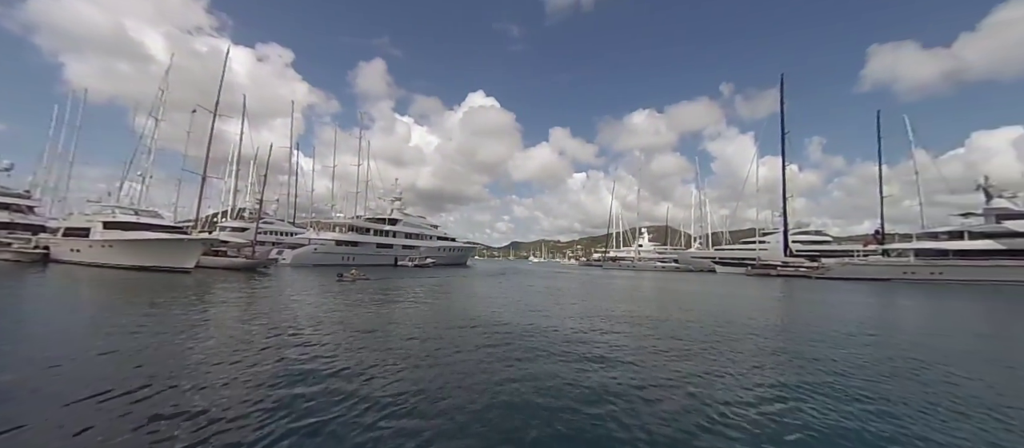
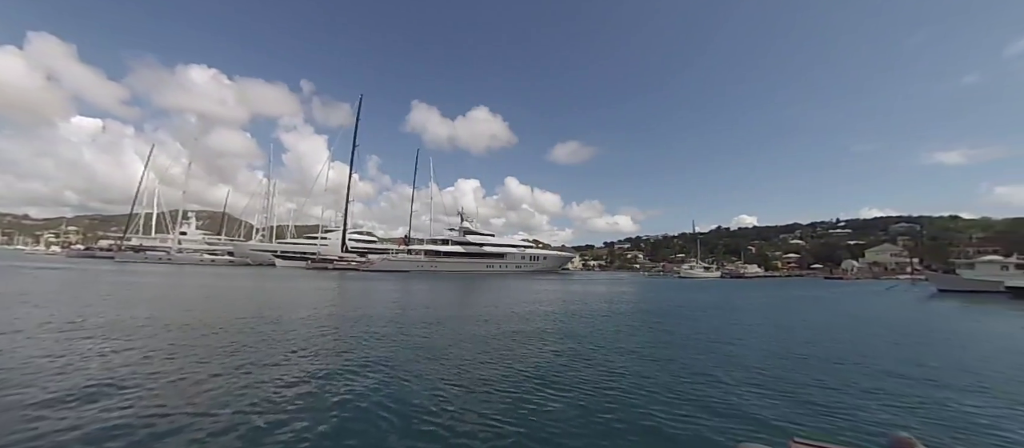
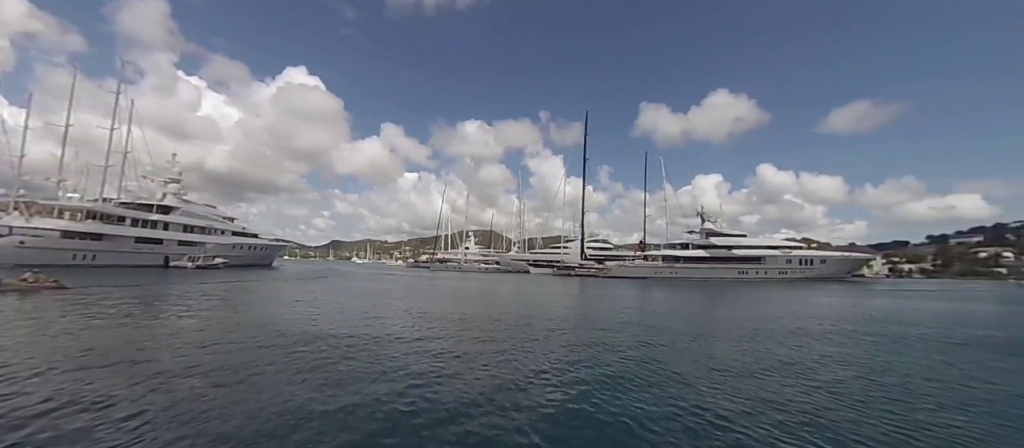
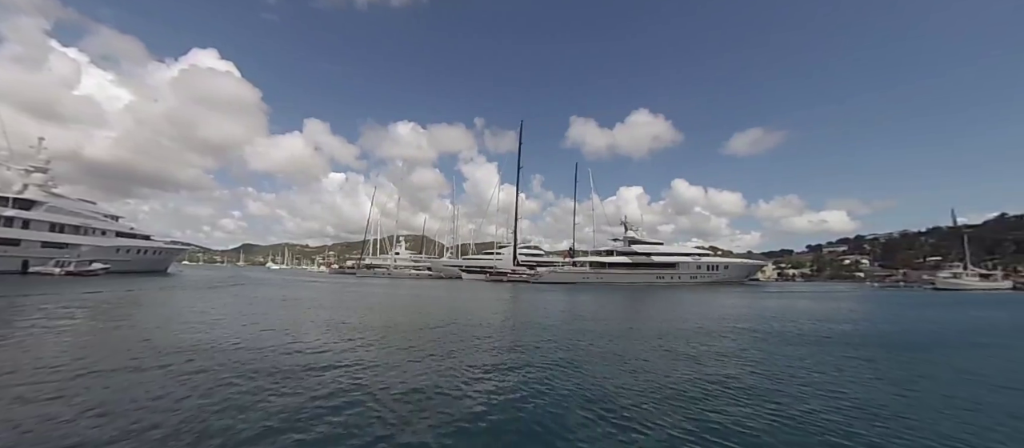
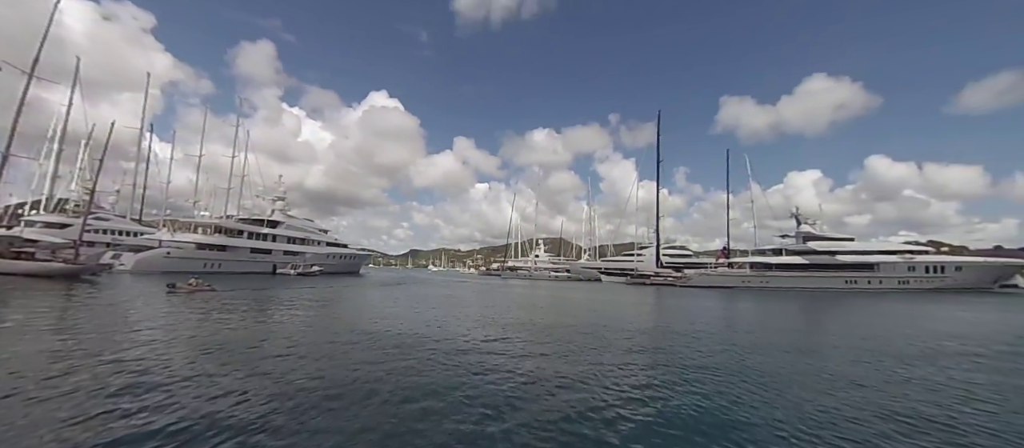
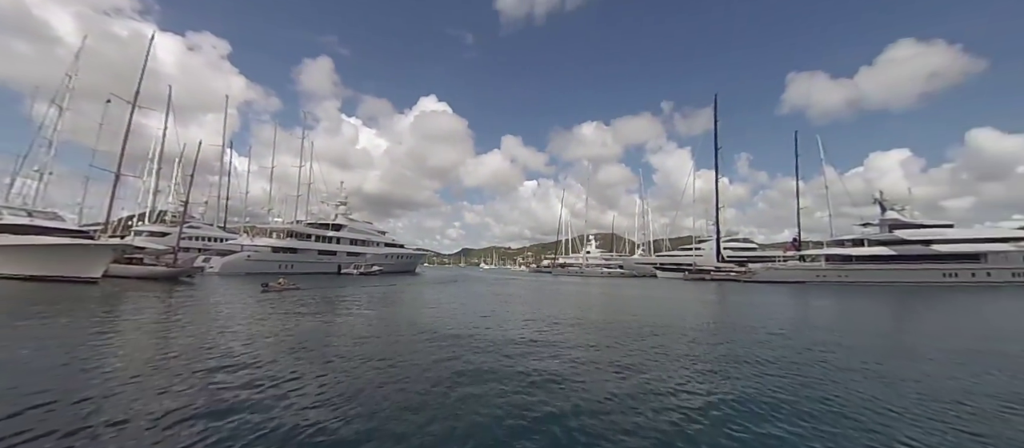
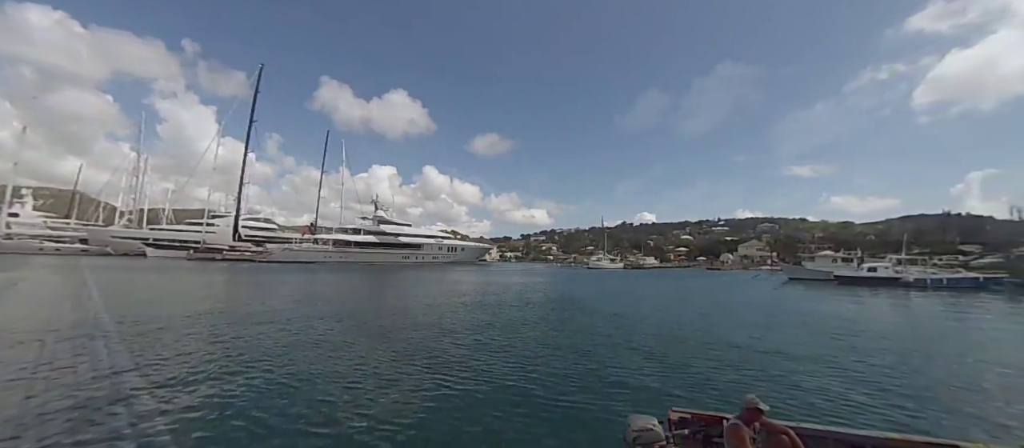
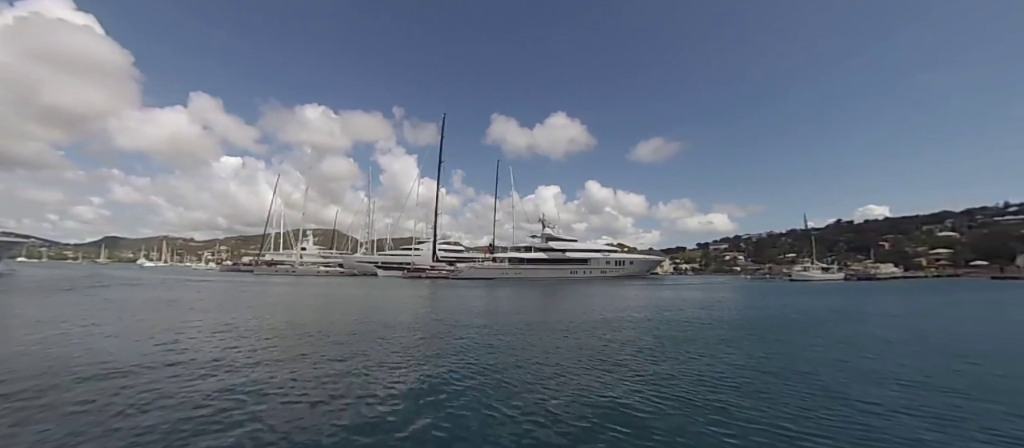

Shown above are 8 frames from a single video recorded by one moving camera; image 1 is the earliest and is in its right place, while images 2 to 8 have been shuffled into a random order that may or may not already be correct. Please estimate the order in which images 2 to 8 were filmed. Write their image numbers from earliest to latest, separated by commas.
6, 5, 3, 4, 8, 2, 7
